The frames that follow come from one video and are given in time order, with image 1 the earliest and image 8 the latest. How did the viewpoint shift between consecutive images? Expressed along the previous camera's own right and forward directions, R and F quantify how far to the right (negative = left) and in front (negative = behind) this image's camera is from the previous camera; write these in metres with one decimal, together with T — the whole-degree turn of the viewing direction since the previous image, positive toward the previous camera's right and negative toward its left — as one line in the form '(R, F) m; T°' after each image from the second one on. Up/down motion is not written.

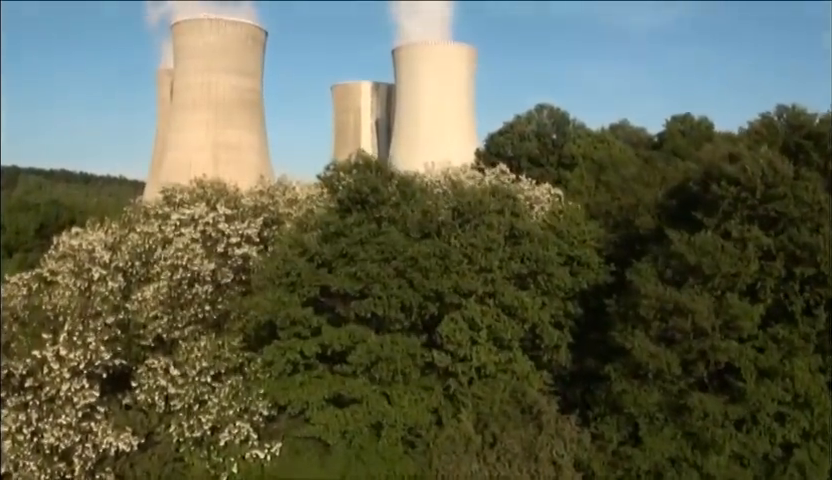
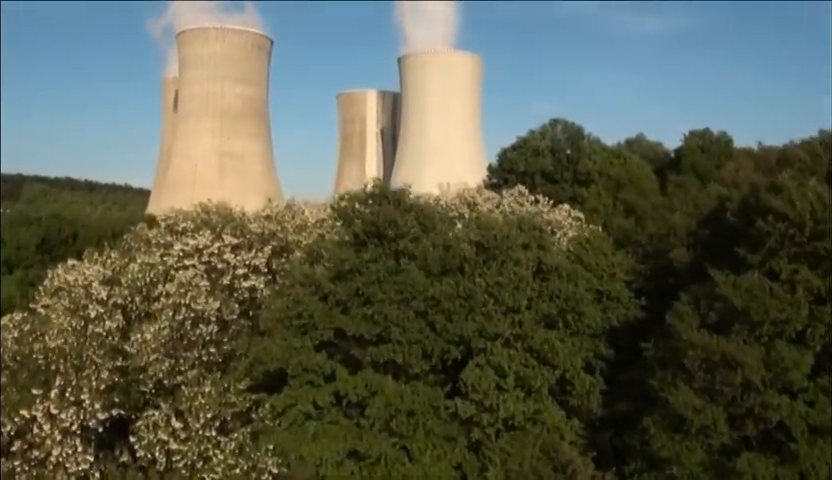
(-0.1, +0.4) m; 0°
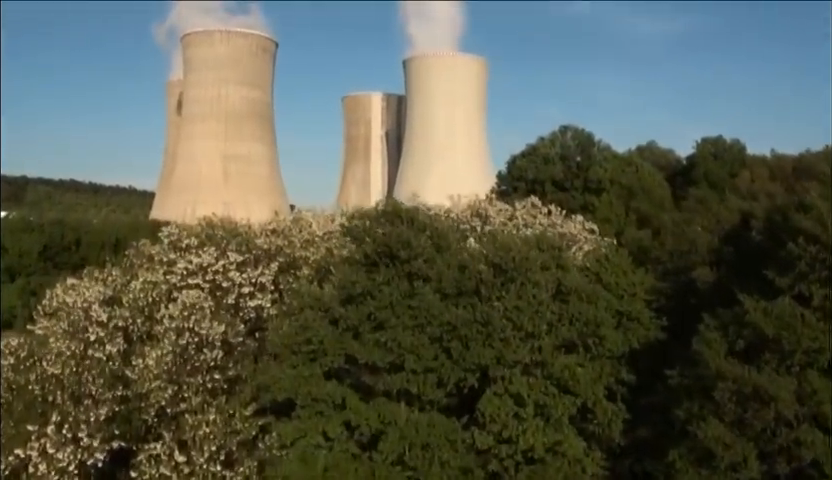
(0.0, +0.2) m; 0°
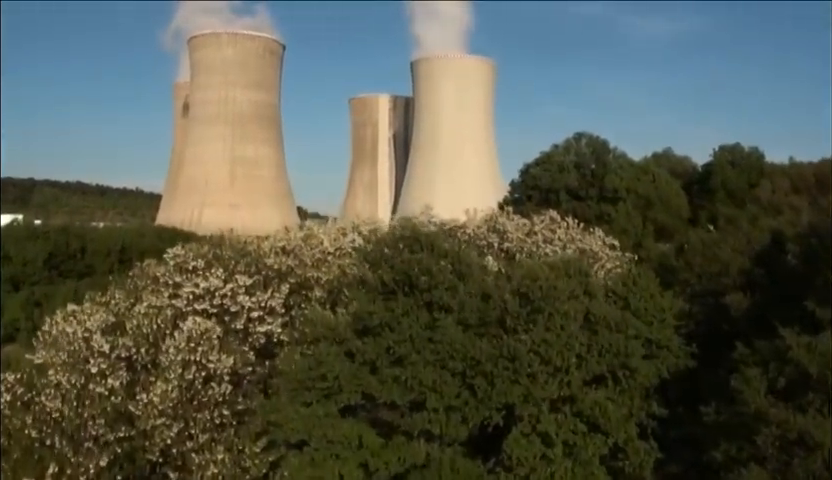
(-0.1, +0.3) m; 0°
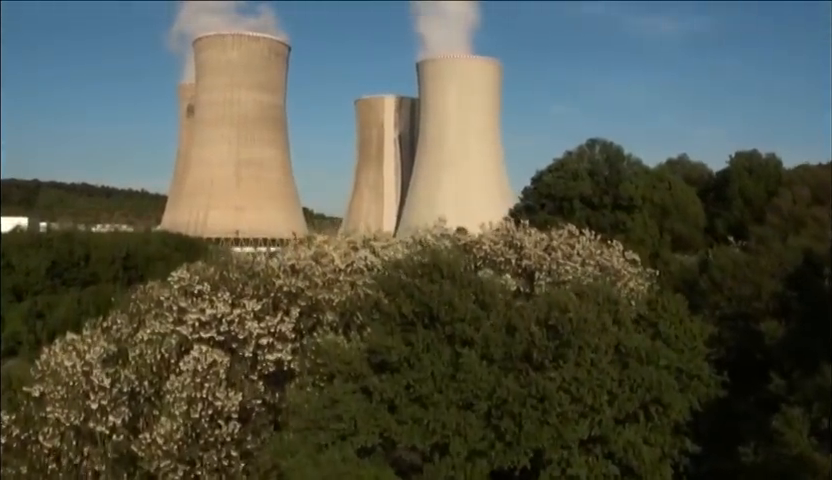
(-0.1, +0.3) m; 0°
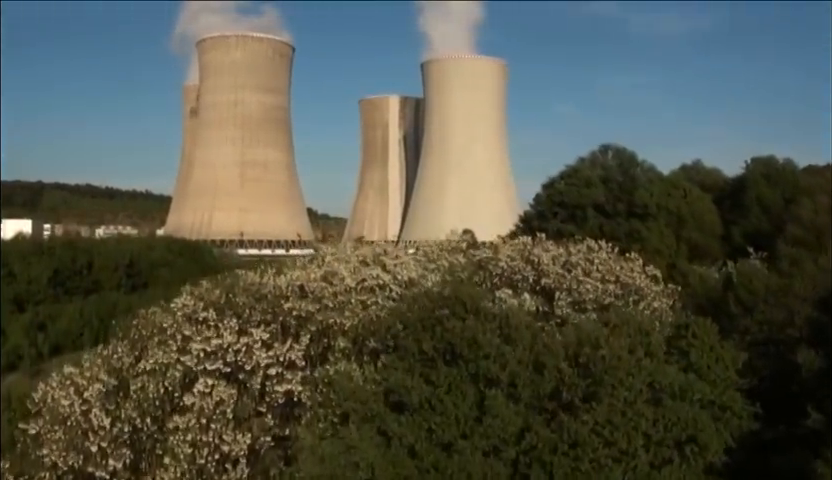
(-0.1, +0.3) m; 0°
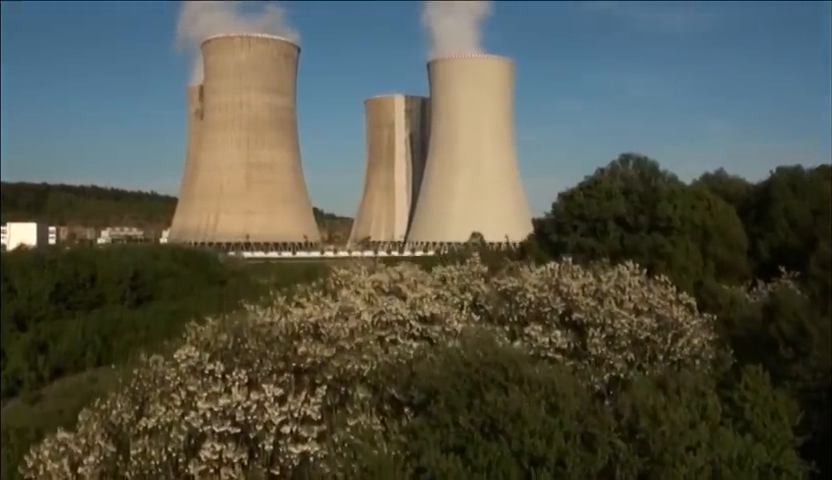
(-0.1, +0.5) m; 0°
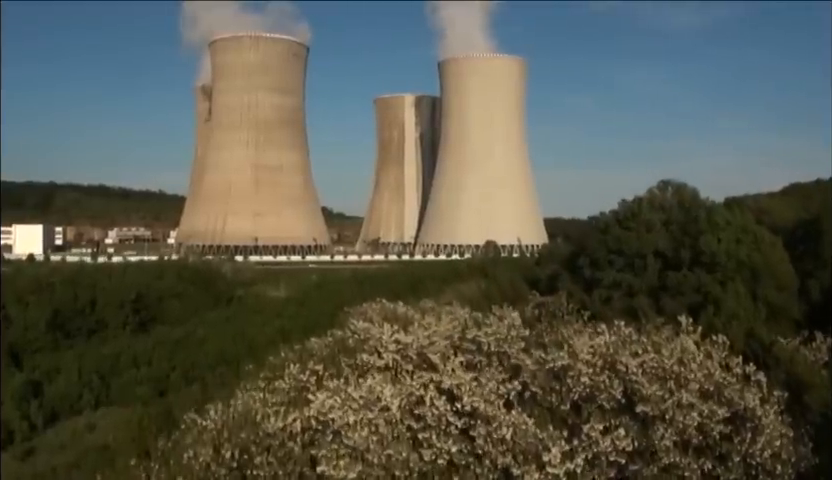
(-0.1, +0.9) m; 0°
